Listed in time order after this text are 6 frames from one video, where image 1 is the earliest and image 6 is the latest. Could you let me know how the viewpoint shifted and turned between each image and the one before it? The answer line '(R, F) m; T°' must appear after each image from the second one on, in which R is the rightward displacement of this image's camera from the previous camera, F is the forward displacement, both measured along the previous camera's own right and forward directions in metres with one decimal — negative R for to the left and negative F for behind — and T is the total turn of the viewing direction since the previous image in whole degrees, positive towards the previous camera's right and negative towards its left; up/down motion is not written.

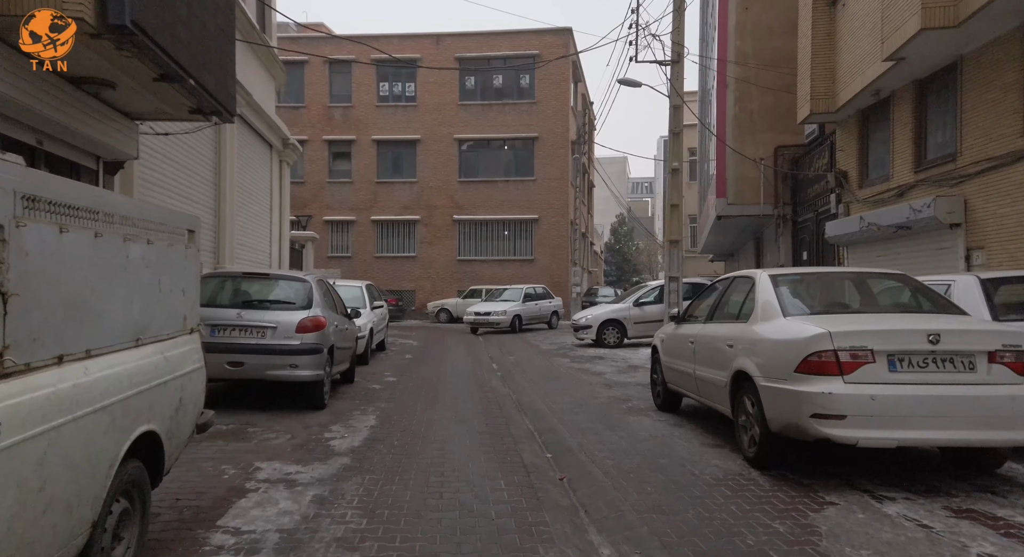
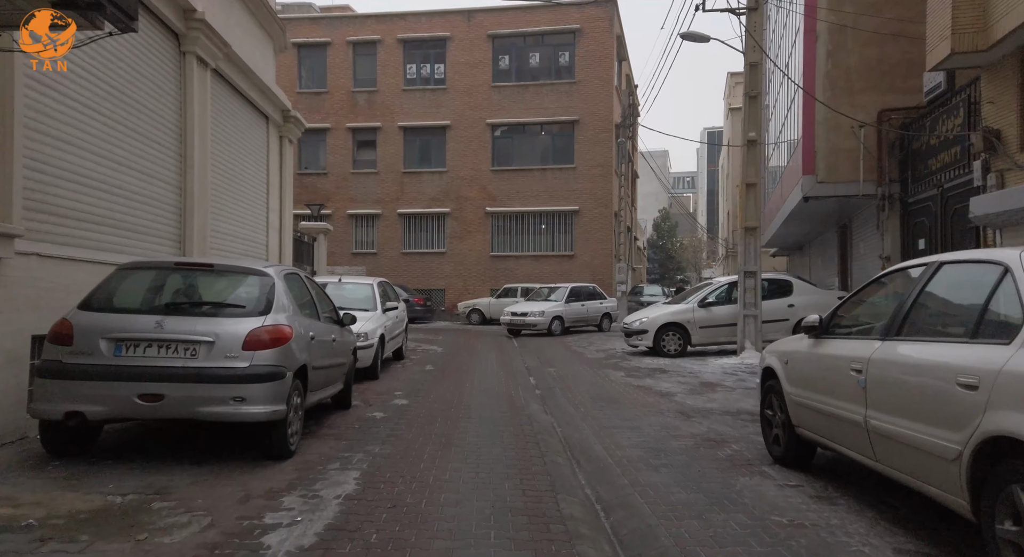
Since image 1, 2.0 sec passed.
(-0.1, +2.5) m; -3°
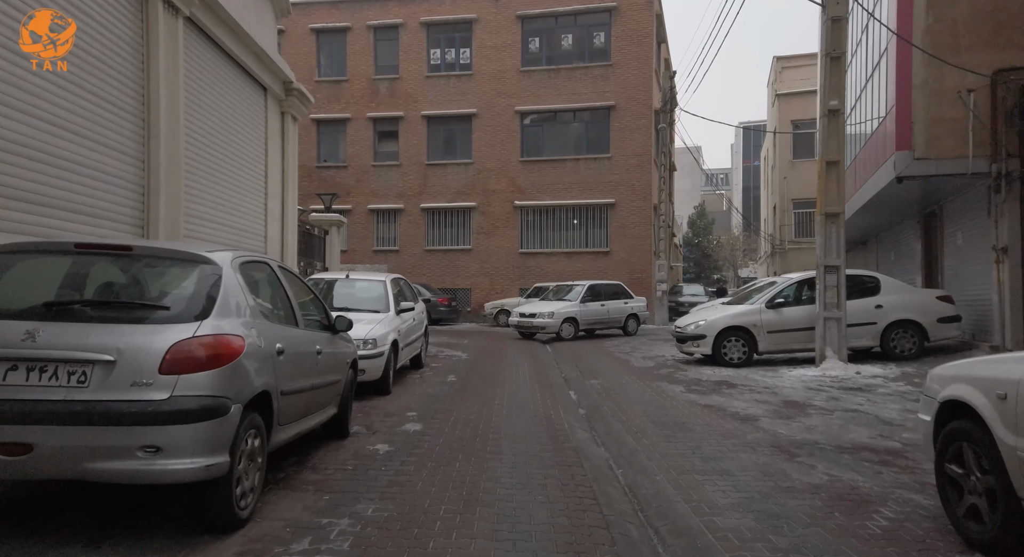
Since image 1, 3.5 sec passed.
(-0.2, +1.8) m; -3°
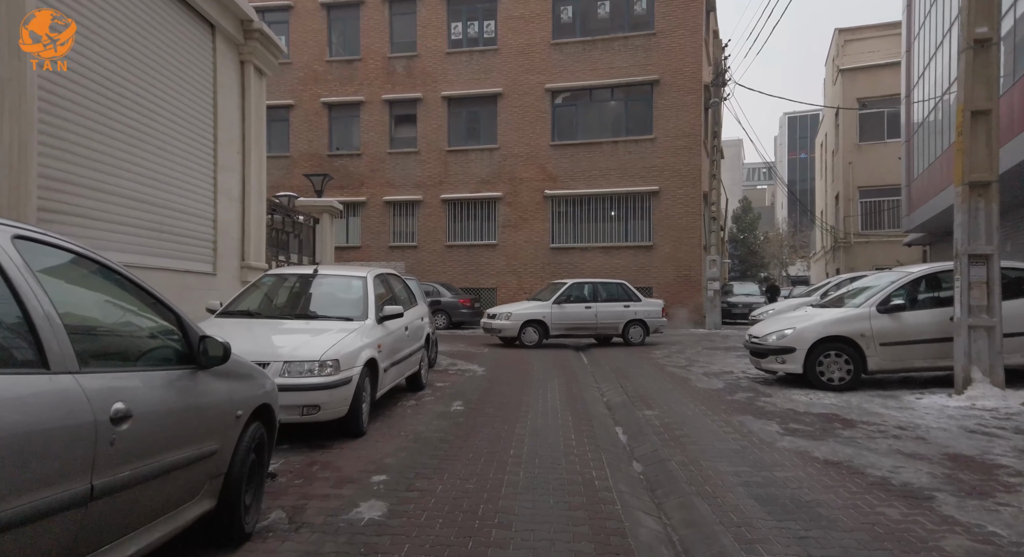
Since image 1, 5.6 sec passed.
(+0.1, +2.7) m; -3°
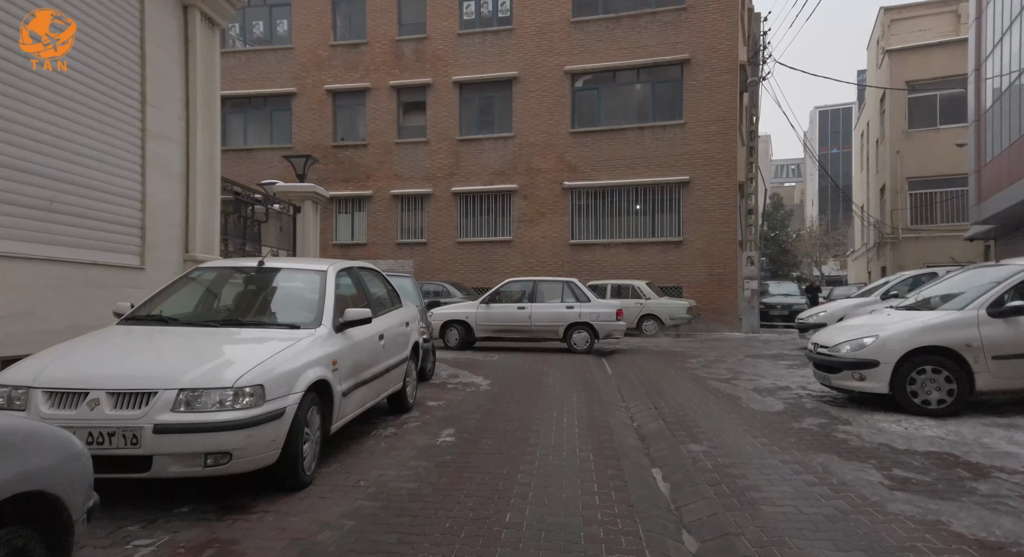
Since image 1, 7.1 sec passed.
(+0.2, +1.8) m; -2°
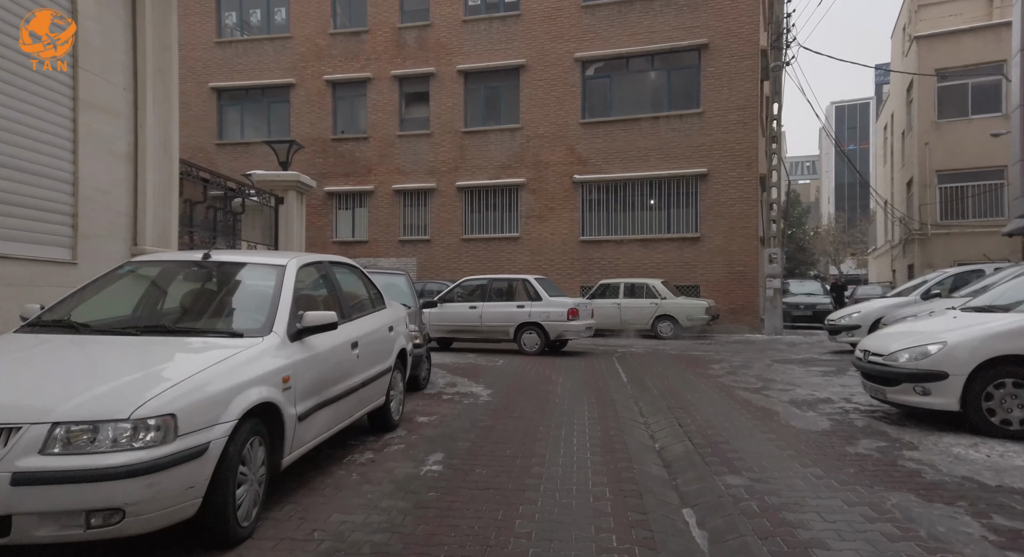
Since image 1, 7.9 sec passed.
(+0.1, +1.0) m; -1°
